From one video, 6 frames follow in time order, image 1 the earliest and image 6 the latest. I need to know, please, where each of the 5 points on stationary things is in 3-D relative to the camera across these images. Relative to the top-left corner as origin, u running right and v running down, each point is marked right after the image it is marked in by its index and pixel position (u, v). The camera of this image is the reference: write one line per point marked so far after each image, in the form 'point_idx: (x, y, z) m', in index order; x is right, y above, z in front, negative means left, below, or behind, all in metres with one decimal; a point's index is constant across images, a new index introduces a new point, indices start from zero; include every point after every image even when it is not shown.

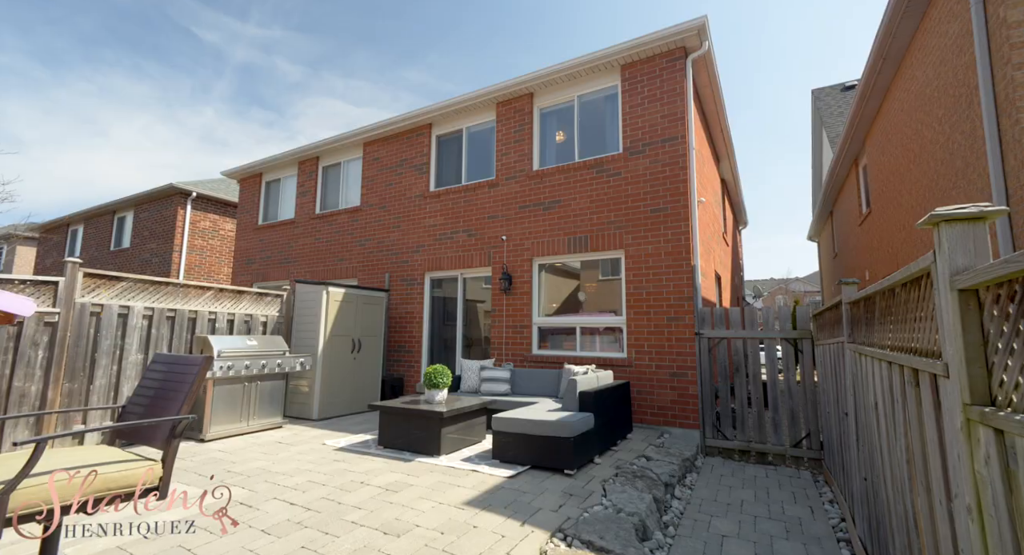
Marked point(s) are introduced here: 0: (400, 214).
0: (-2.2, +1.3, +9.1) m
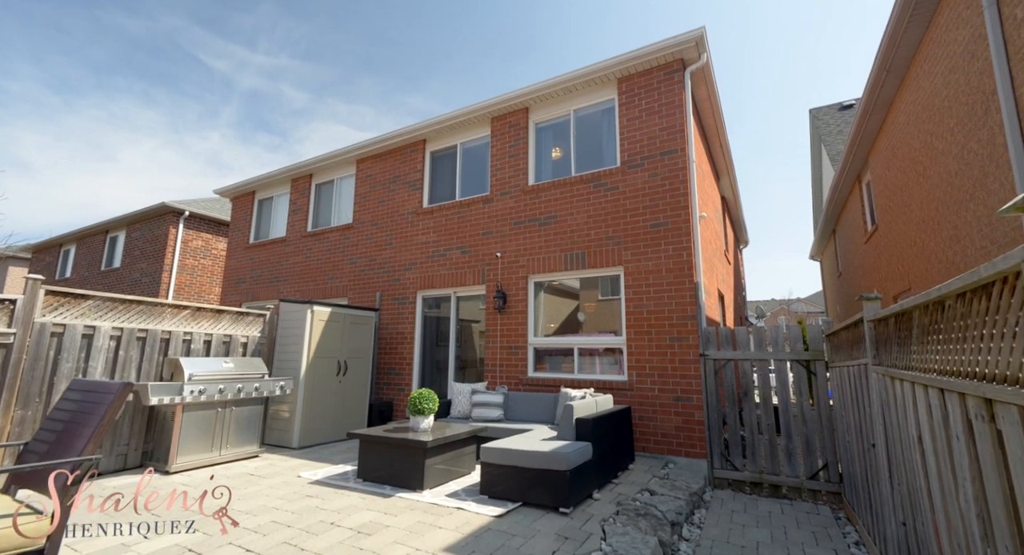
0: (-2.3, +0.9, +8.9) m
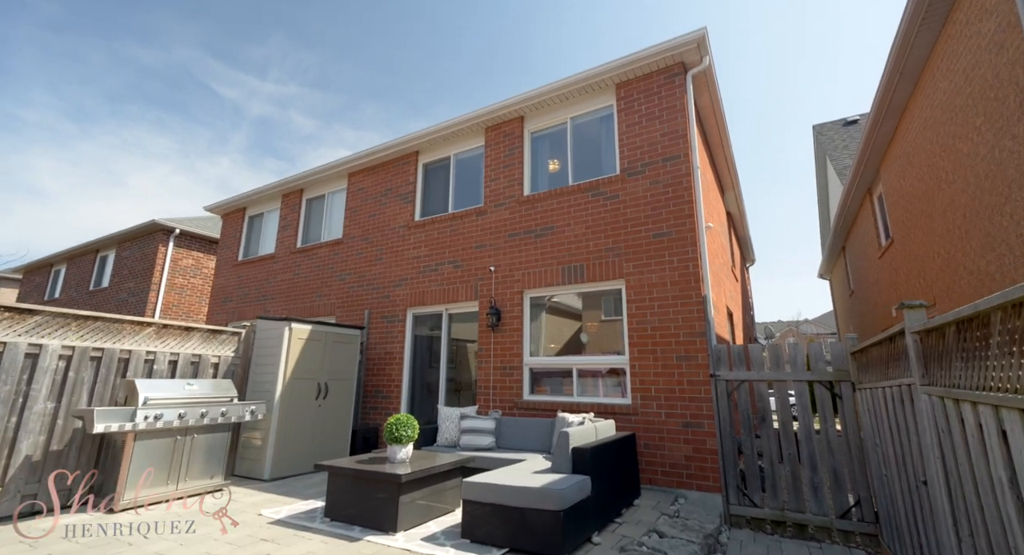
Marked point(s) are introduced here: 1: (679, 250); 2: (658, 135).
0: (-2.4, +0.6, +8.5) m
1: (+2.0, +0.3, +5.7) m
2: (+1.9, +1.9, +6.2) m
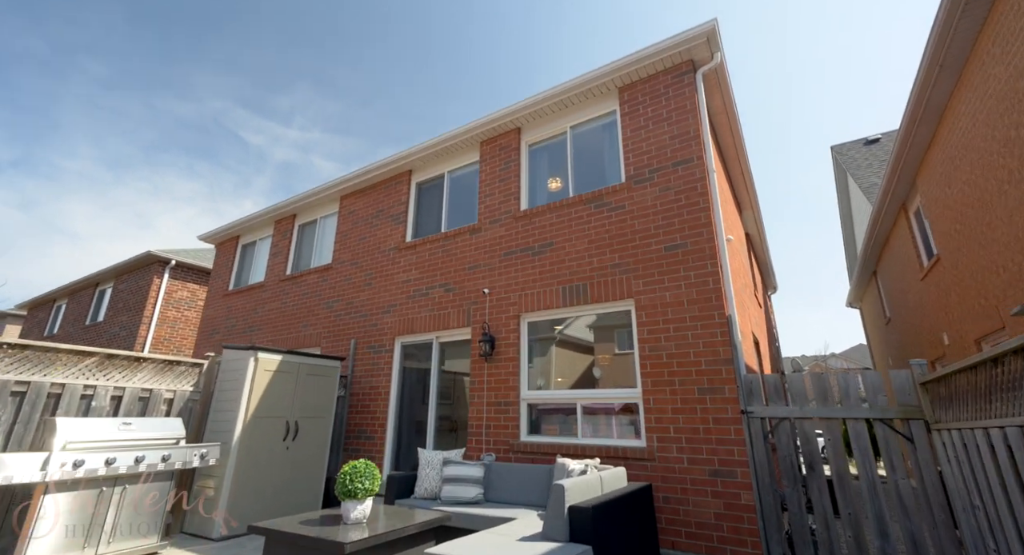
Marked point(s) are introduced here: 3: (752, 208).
0: (-2.4, +0.1, +7.9) m
1: (+1.9, +0.1, +4.9) m
2: (+1.8, +1.7, +5.6) m
3: (+4.7, +1.4, +9.1) m
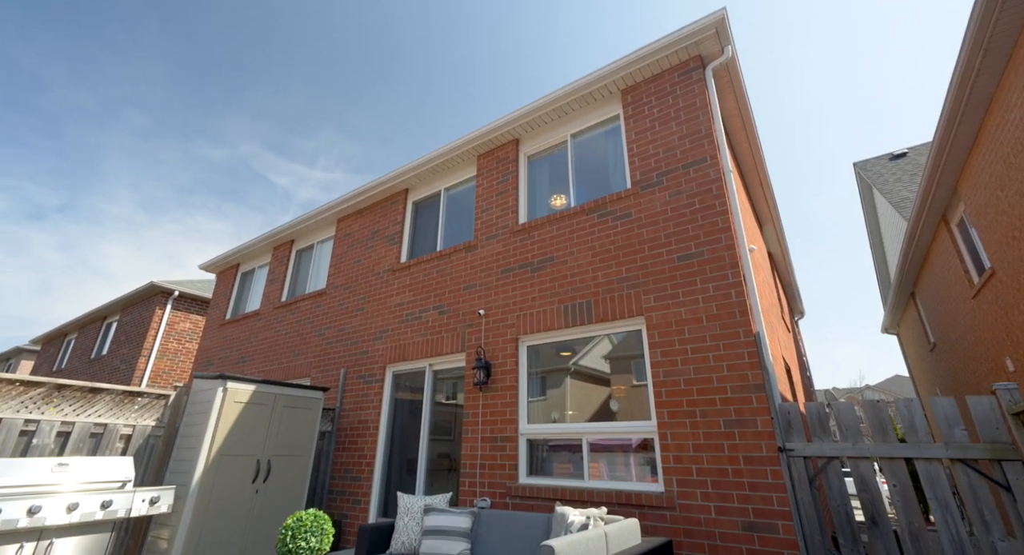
0: (-2.3, -0.3, +7.4) m
1: (+1.9, 0.0, +4.3) m
2: (+1.8, +1.5, +5.1) m
3: (+4.7, +1.0, +8.4) m
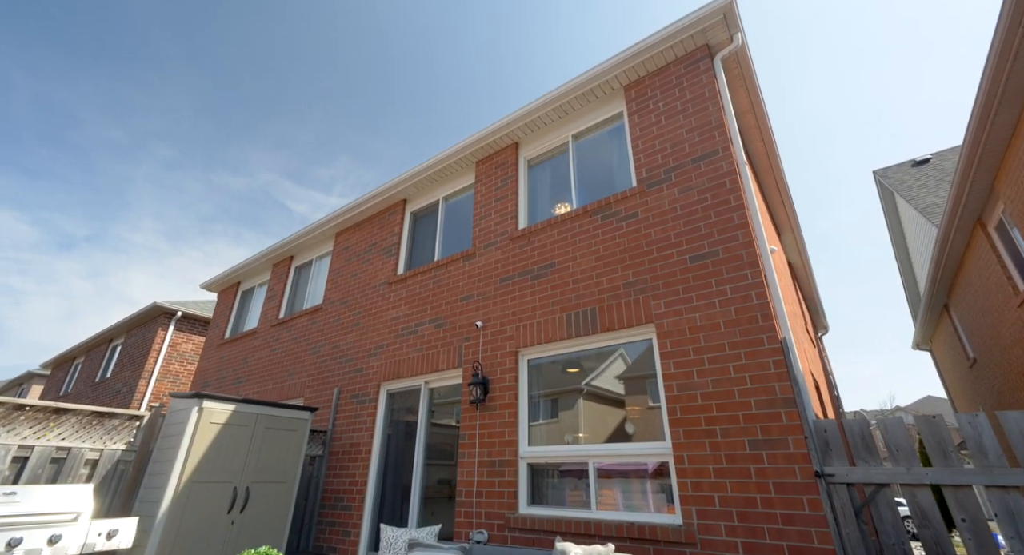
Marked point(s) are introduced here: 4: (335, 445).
0: (-2.3, -0.5, +7.0) m
1: (+1.8, 0.0, +3.8) m
2: (+1.7, +1.4, +4.7) m
3: (+4.8, +0.9, +7.9) m
4: (-2.3, -2.1, +6.1) m
